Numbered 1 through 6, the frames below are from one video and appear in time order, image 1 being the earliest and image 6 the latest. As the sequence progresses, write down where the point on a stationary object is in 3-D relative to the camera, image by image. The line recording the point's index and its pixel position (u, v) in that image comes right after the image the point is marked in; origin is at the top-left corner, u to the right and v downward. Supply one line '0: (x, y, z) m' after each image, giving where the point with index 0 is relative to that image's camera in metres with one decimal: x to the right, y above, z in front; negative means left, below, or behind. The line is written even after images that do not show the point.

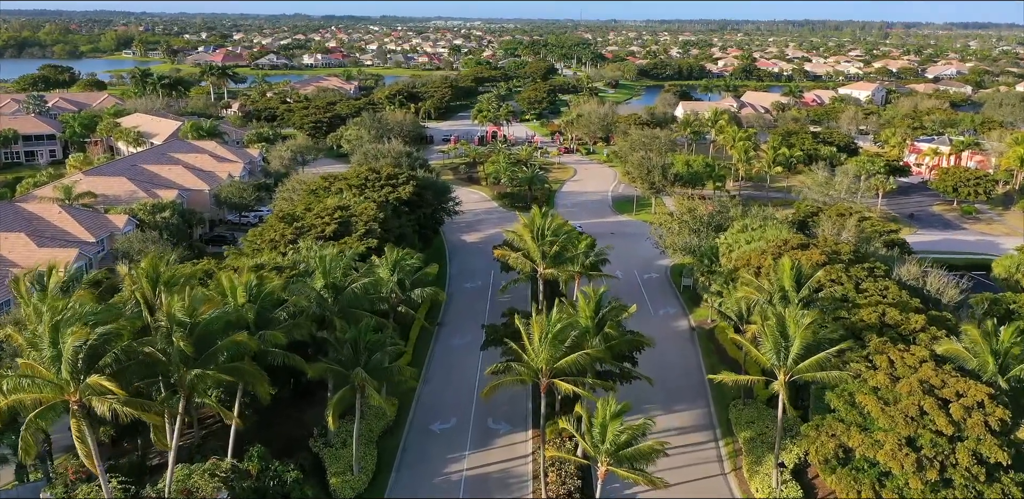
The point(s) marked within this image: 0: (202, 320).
0: (-7.8, -1.8, +19.5) m
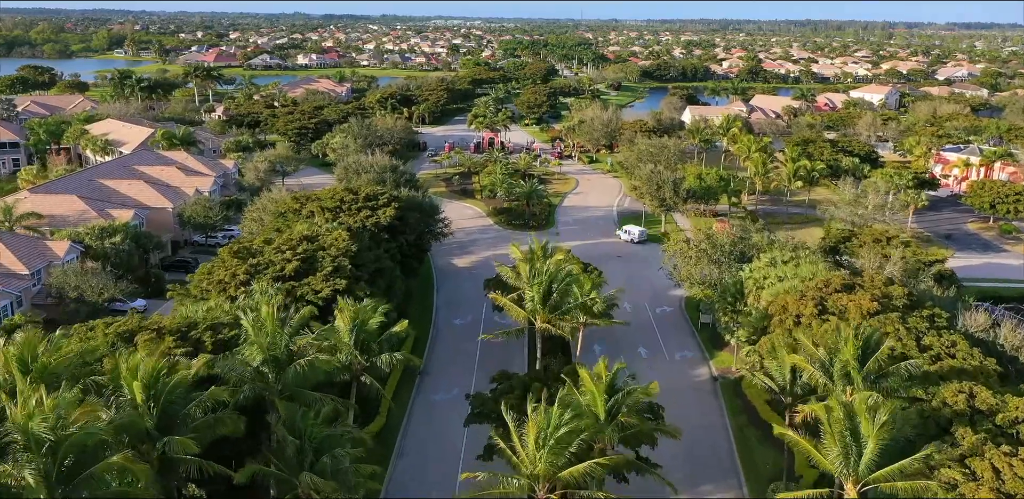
0: (-8.0, -3.3, +14.3) m
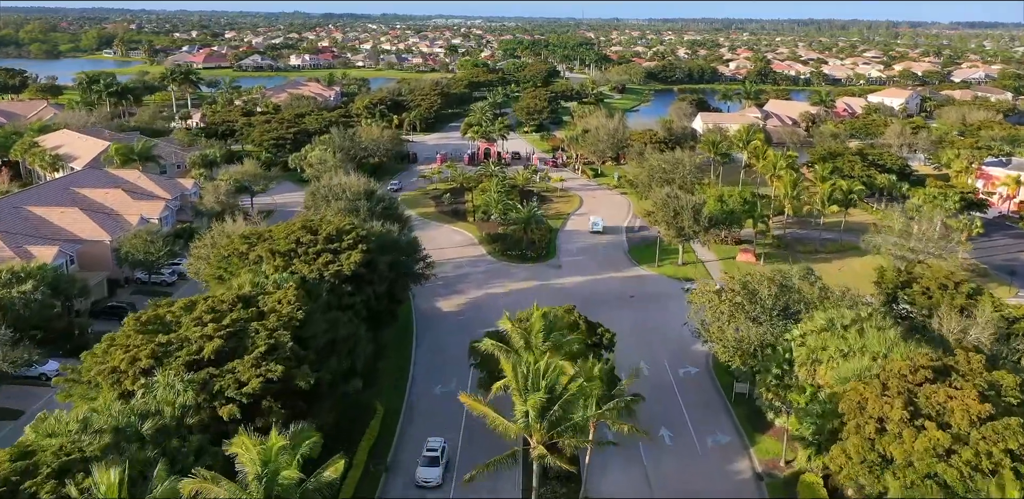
0: (-8.4, -5.5, +7.5) m
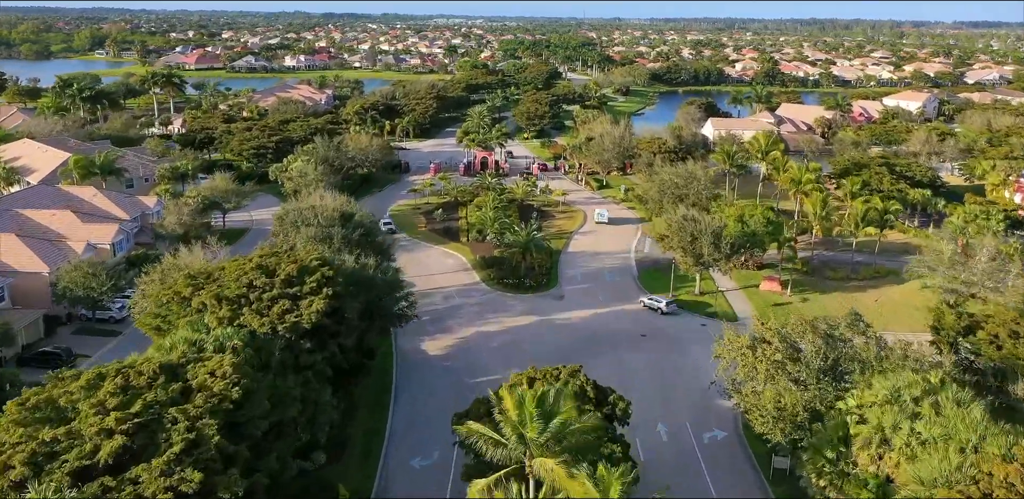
0: (-8.6, -7.0, +2.3) m
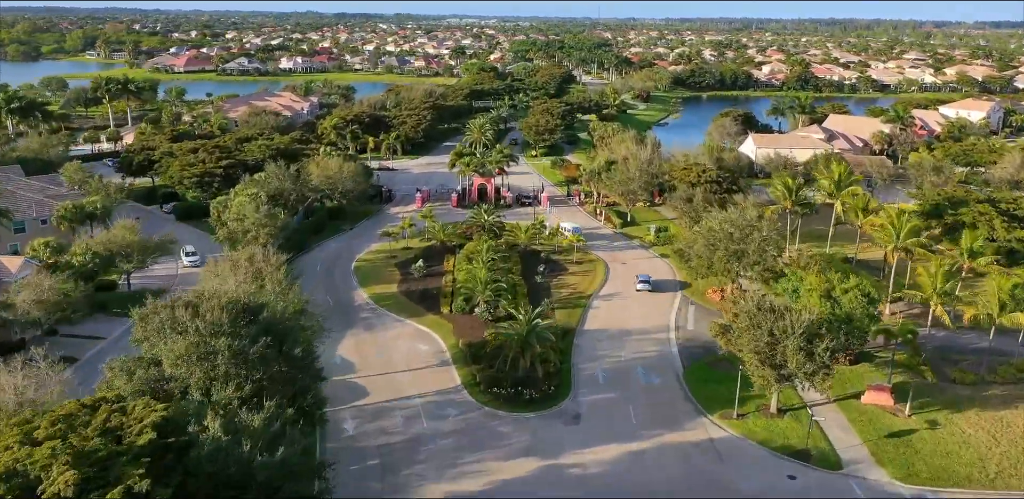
0: (-9.6, -10.6, -10.6) m
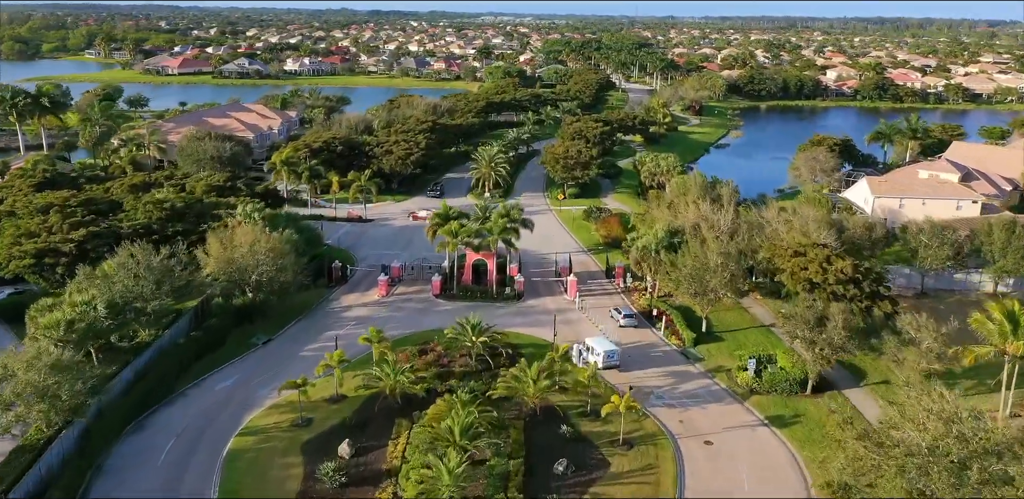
0: (-12.2, -16.3, -30.4) m
